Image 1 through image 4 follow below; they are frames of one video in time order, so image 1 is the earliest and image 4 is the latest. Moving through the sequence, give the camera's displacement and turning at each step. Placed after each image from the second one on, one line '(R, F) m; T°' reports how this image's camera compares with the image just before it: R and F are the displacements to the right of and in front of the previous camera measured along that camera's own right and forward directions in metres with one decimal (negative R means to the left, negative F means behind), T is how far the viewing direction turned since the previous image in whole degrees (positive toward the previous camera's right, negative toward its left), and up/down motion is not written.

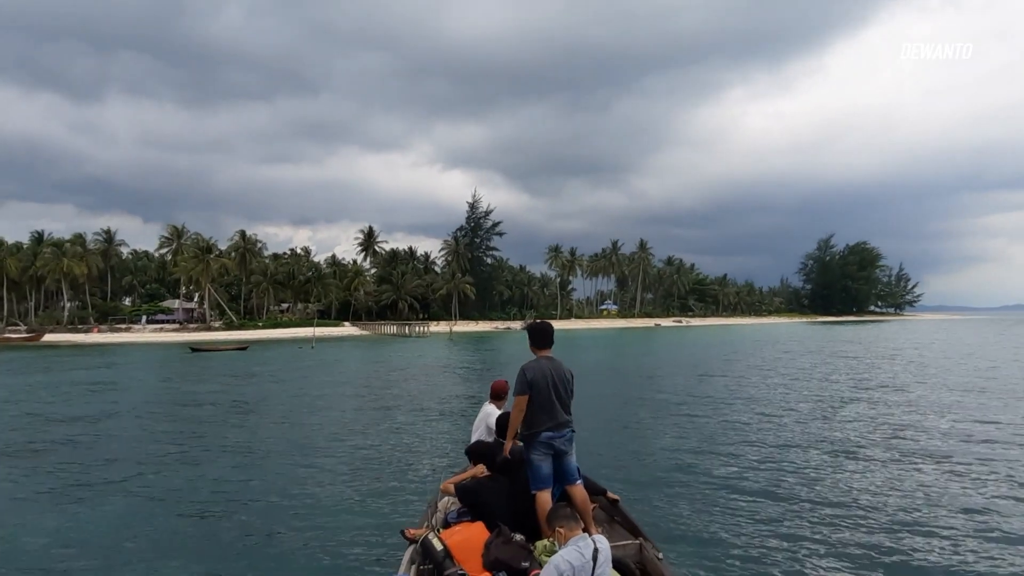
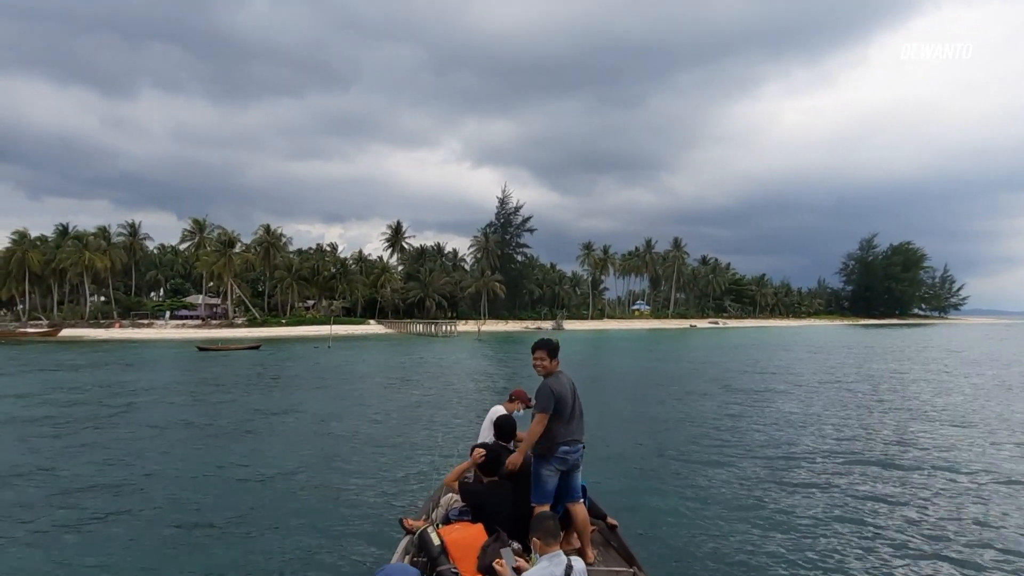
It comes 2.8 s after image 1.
(-0.2, +1.0) m; -2°
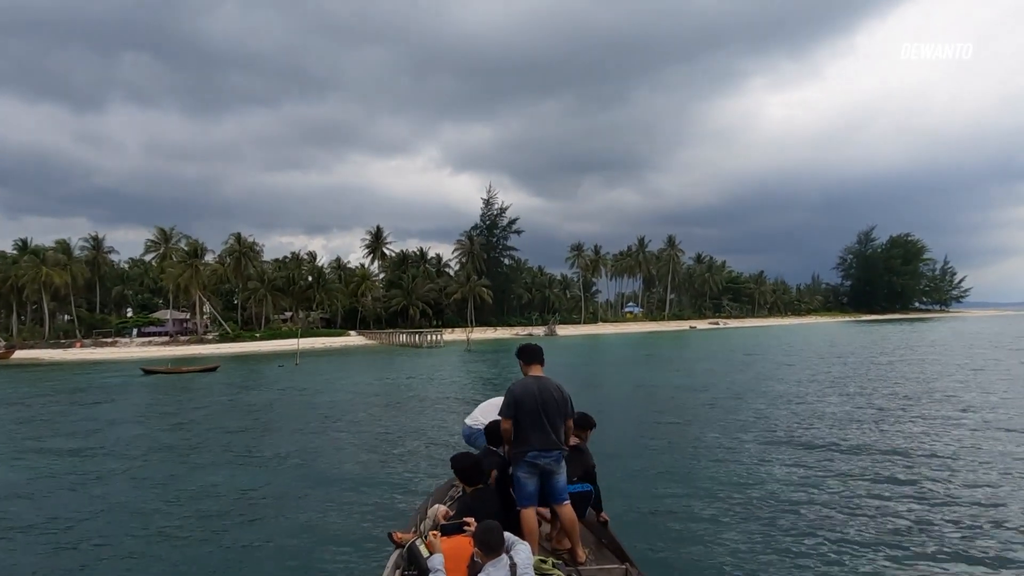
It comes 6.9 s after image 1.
(+0.4, +1.1) m; 0°
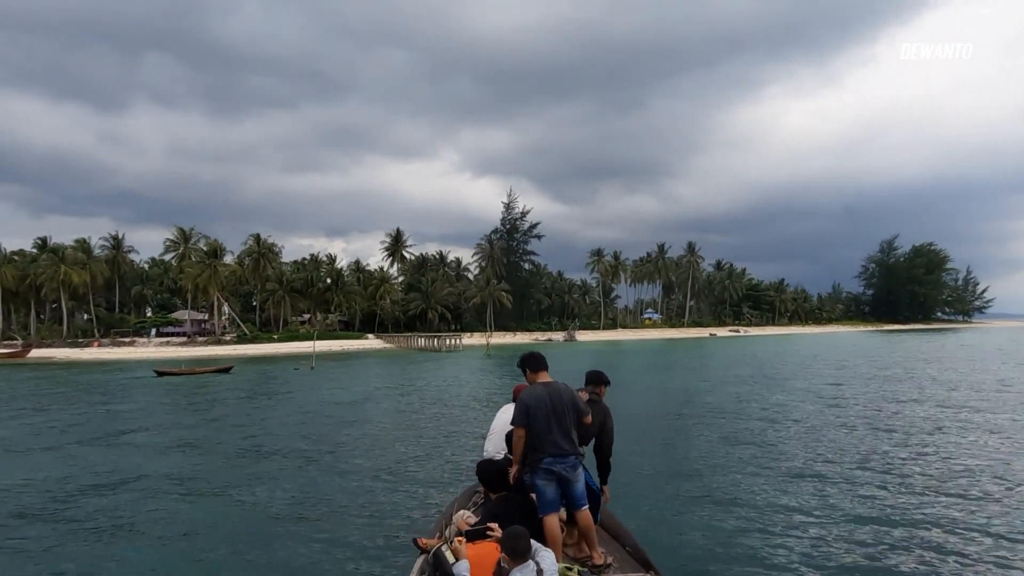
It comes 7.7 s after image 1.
(-0.3, +0.4) m; -1°
